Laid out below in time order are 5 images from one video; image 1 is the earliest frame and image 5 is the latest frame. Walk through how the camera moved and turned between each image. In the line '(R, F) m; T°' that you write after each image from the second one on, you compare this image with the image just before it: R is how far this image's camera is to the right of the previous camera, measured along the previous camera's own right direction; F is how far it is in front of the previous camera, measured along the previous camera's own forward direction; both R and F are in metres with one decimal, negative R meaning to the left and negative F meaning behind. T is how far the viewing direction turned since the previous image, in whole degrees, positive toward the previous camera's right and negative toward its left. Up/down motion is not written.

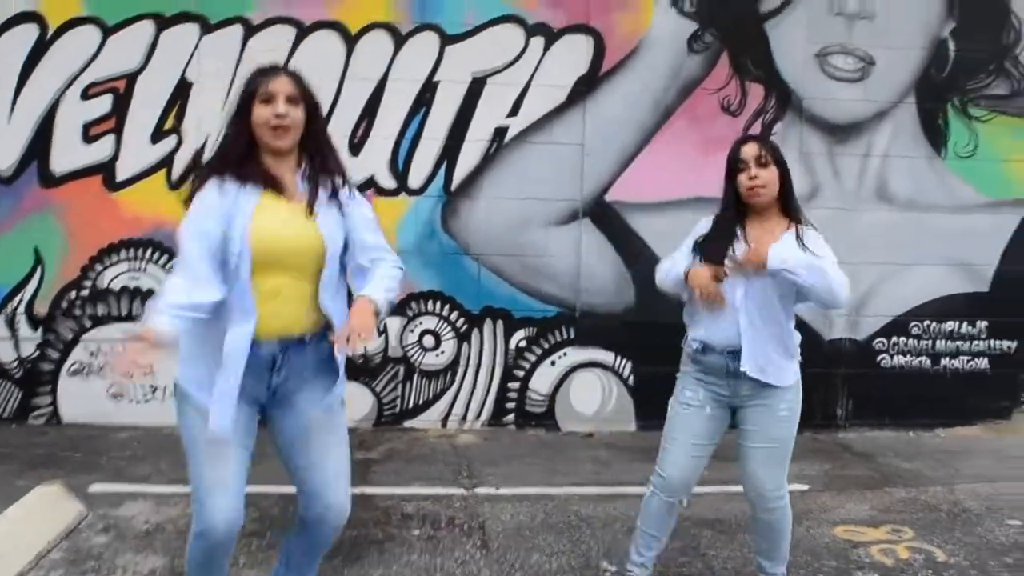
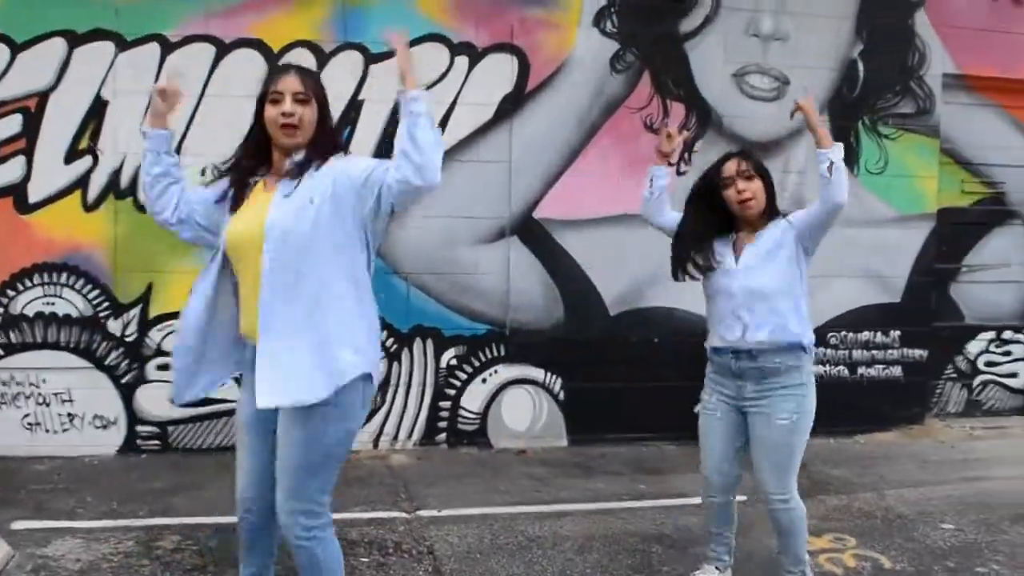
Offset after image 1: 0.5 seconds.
(-0.2, 0.0) m; +6°
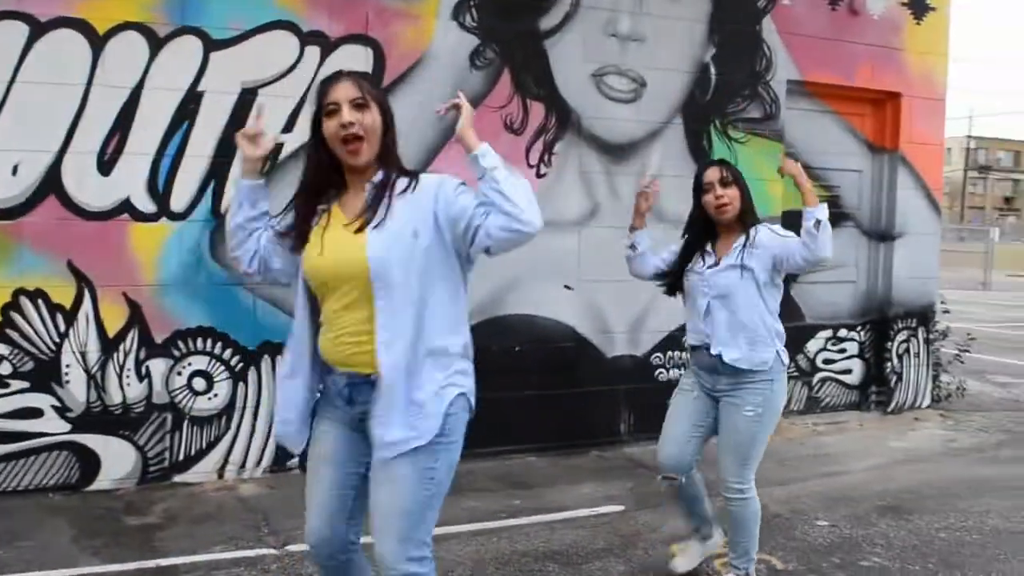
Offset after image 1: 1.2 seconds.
(-0.4, +0.4) m; +12°
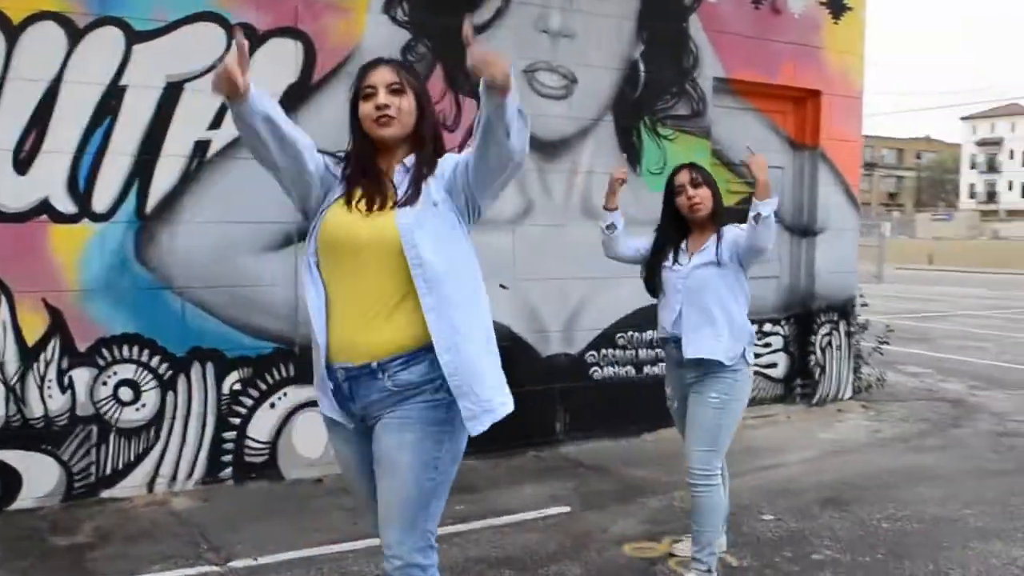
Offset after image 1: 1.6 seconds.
(-0.2, +0.1) m; +6°
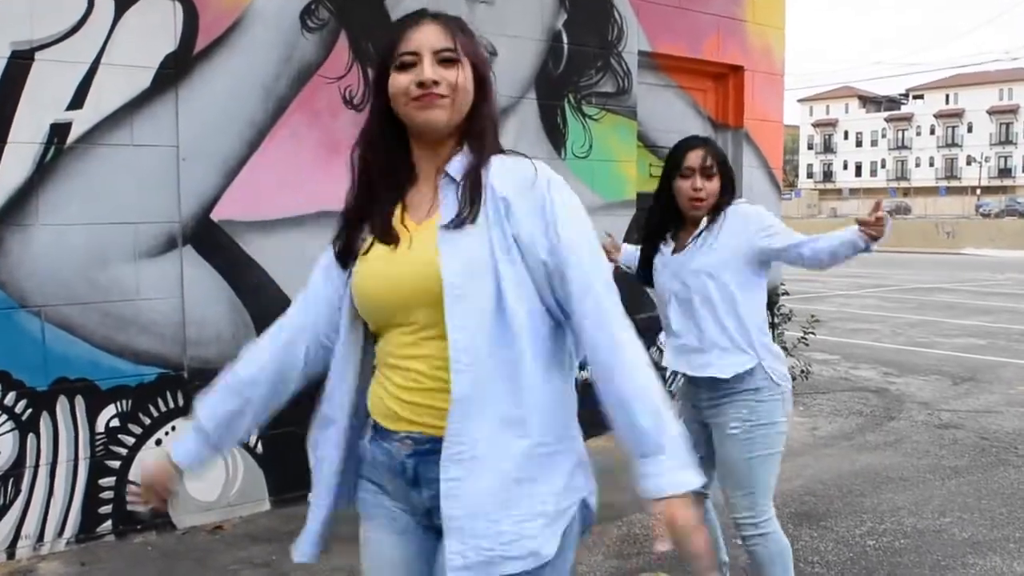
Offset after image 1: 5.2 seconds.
(-0.4, +0.8) m; +8°
